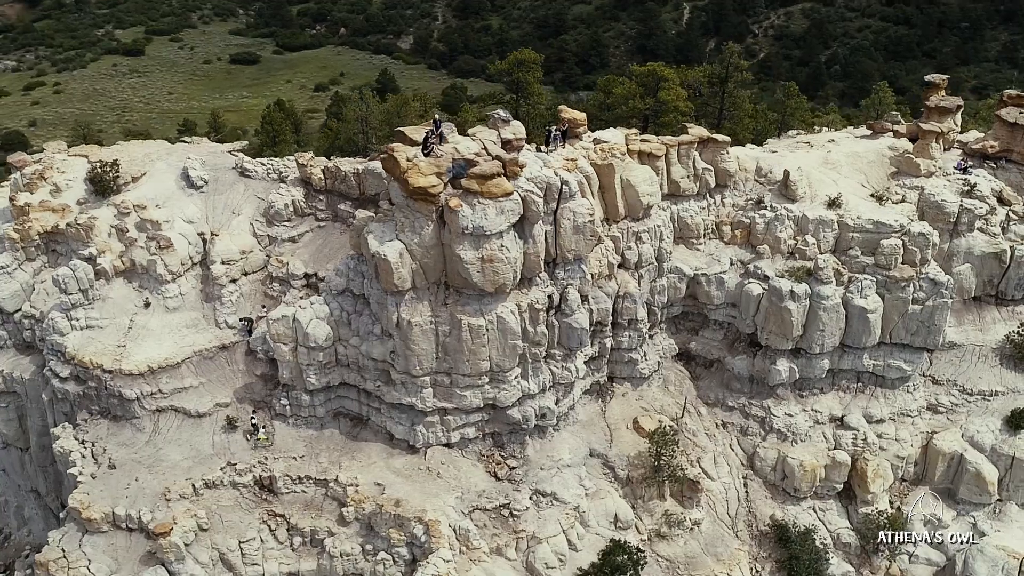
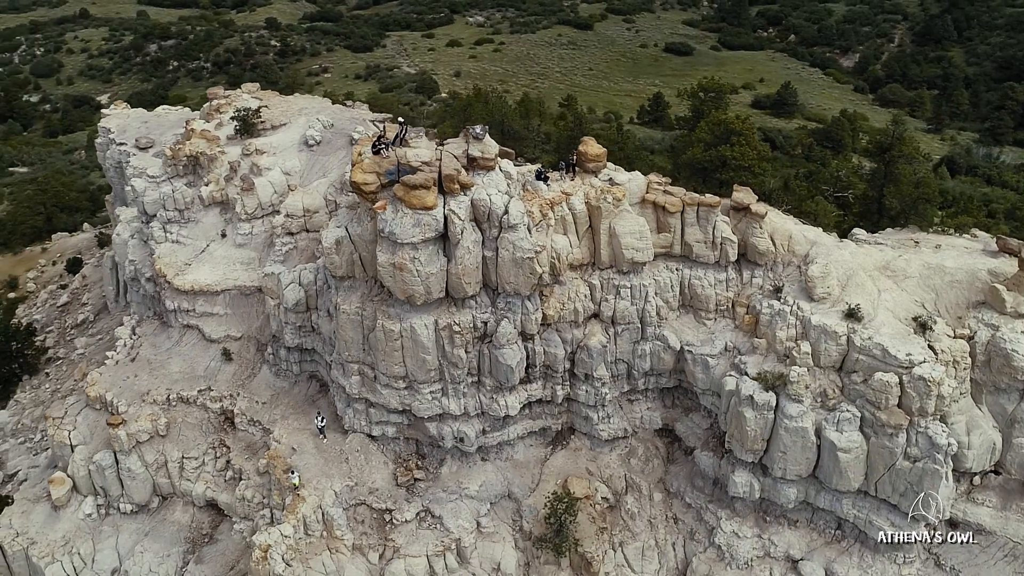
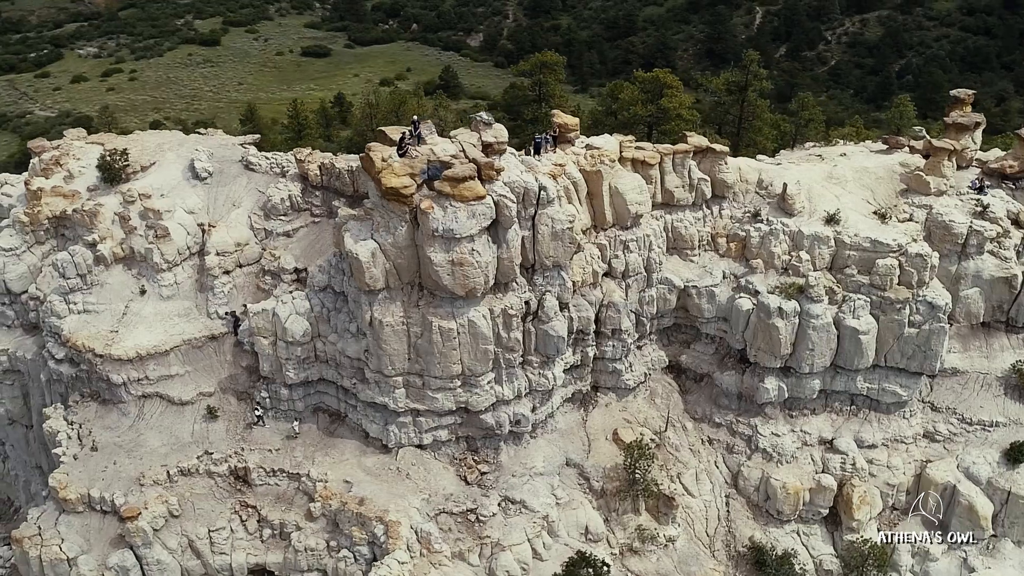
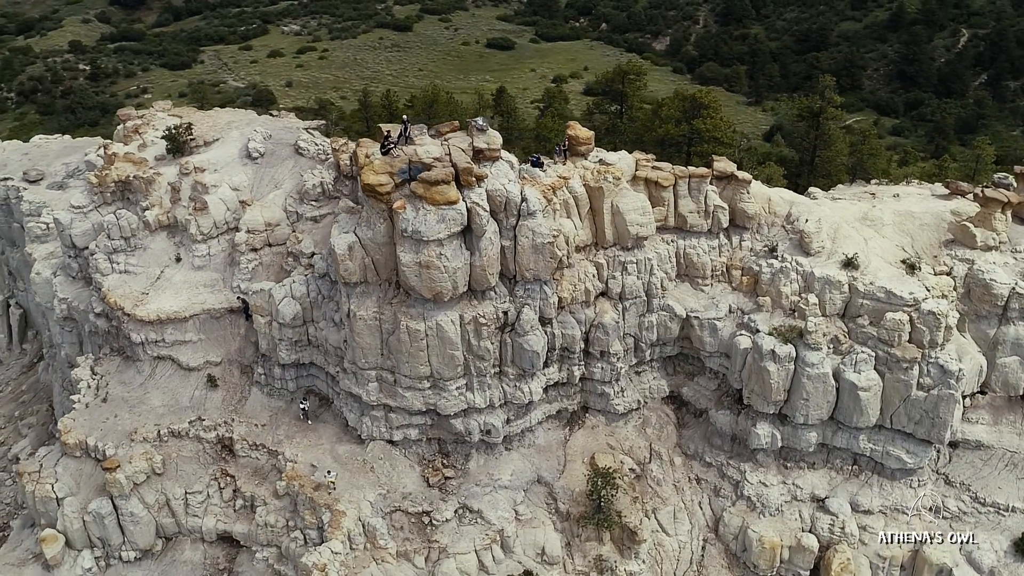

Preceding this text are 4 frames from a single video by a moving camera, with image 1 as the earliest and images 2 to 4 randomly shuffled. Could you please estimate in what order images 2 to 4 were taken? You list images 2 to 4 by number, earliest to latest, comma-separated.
3, 4, 2
